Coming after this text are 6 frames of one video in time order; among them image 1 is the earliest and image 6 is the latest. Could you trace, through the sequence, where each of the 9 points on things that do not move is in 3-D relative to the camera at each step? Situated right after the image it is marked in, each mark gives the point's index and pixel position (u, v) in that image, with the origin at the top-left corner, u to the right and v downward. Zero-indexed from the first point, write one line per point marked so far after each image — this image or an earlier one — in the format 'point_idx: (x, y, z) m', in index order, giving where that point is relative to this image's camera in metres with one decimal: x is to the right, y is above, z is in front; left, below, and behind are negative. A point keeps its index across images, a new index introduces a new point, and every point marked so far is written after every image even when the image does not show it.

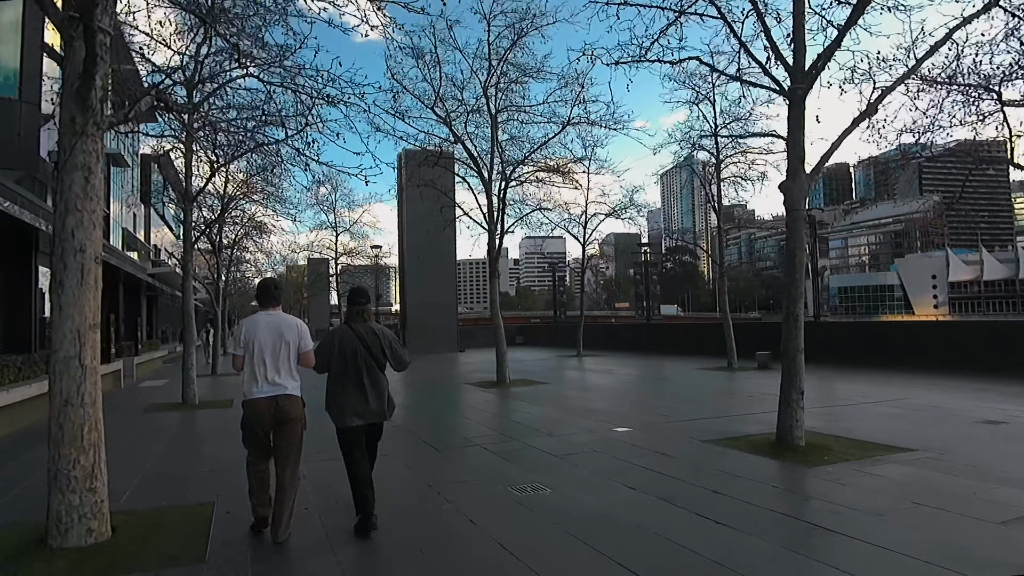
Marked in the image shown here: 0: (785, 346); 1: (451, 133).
0: (+2.7, -0.6, +6.3) m
1: (-1.3, +3.2, +13.1) m
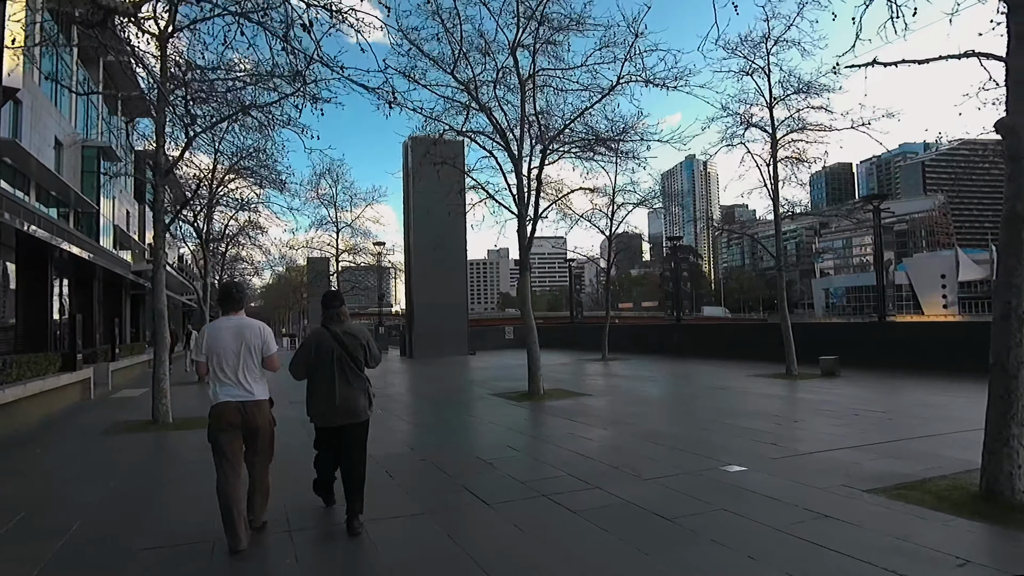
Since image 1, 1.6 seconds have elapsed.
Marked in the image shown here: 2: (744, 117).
0: (+3.3, -0.5, +4.3) m
1: (-0.7, +3.3, +11.1) m
2: (+5.1, +3.8, +14.0) m
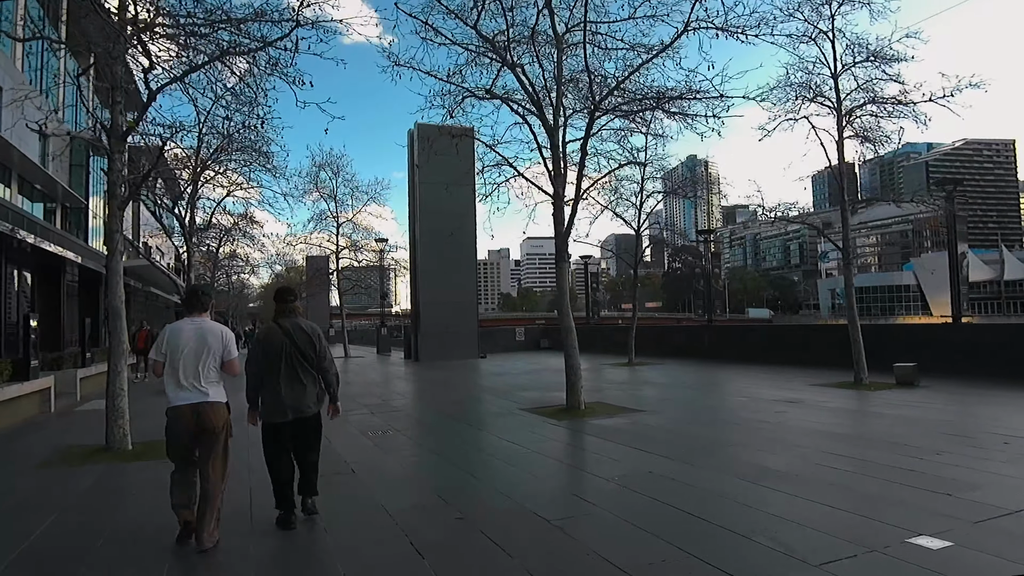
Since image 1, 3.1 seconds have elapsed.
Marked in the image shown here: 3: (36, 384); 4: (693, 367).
0: (+3.9, -0.4, +2.5) m
1: (-0.2, +3.4, +9.3) m
2: (+5.6, +3.8, +12.2) m
3: (-8.0, -1.6, +10.7) m
4: (+5.1, -2.2, +17.8) m
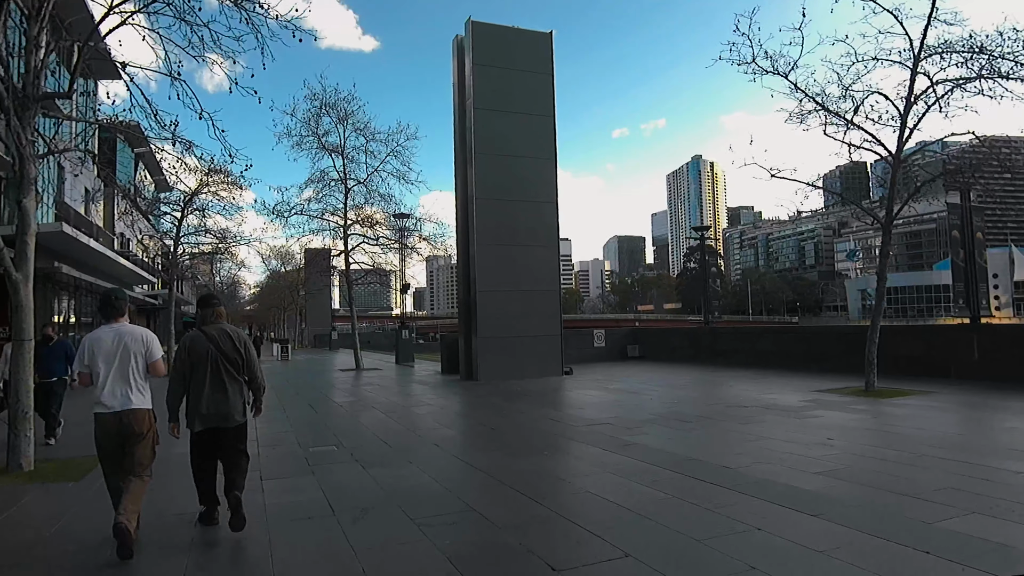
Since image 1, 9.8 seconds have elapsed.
0: (+3.3, -0.3, +1.6) m
1: (-0.6, +3.4, +8.5) m
2: (+5.2, +3.9, +11.3) m
3: (-8.4, -1.7, +10.0) m
4: (+4.9, -2.2, +16.8) m
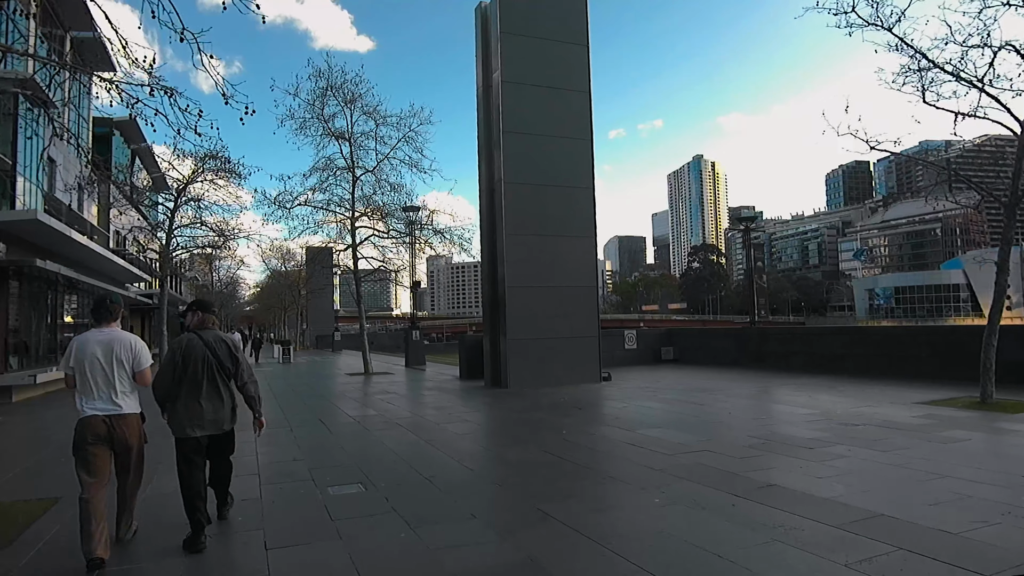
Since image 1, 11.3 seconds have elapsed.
0: (+4.0, -0.2, -0.1) m
1: (+0.1, +3.5, +6.7) m
2: (+6.0, +4.0, +9.5) m
3: (-7.7, -1.6, +8.3) m
4: (+5.6, -2.1, +15.1) m
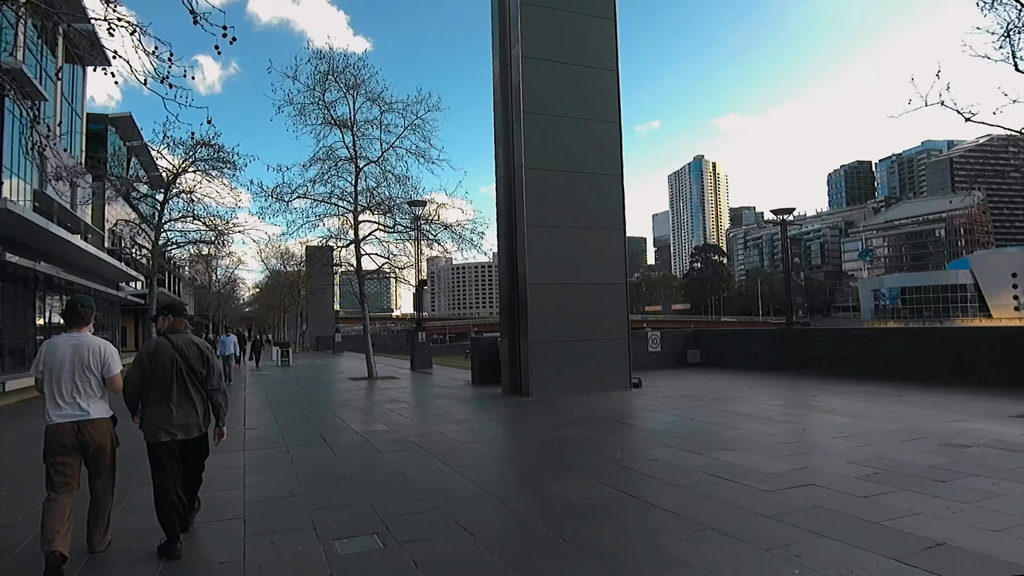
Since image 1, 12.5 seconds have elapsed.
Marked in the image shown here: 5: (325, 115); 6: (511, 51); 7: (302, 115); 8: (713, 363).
0: (+4.4, -0.1, -1.5) m
1: (+0.5, +3.5, +5.4) m
2: (+6.4, +4.0, +8.2) m
3: (-7.3, -1.5, +6.9) m
4: (+6.0, -2.1, +13.7) m
5: (-5.5, +5.1, +18.6) m
6: (-0.1, +4.9, +13.2) m
7: (-6.1, +5.0, +18.4) m
8: (+5.6, -2.1, +17.6) m
